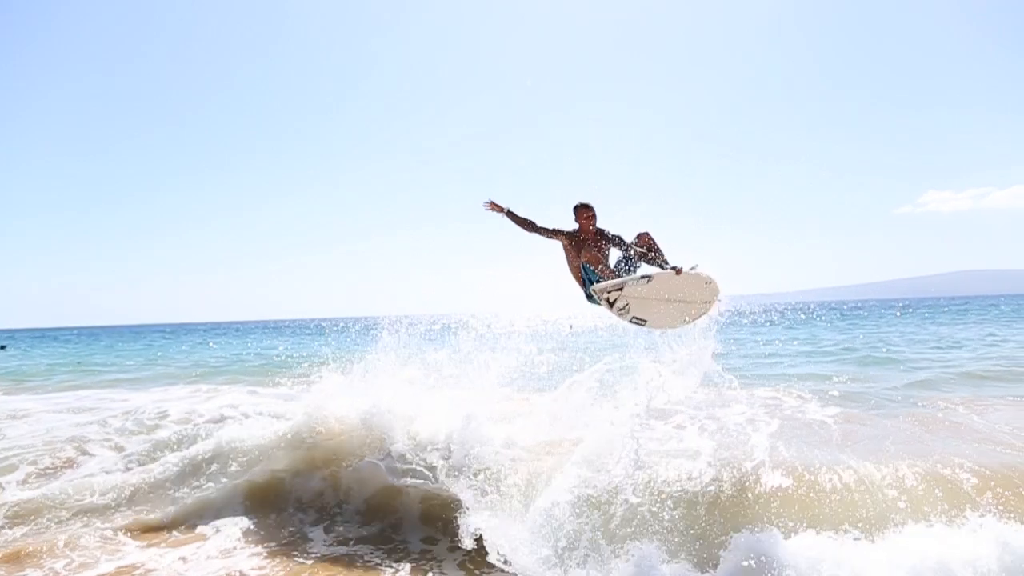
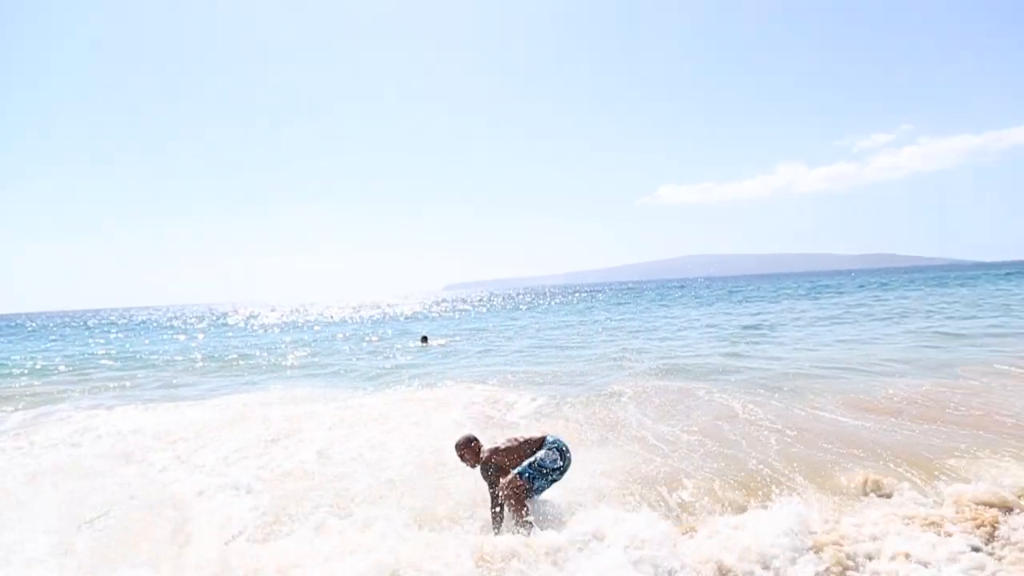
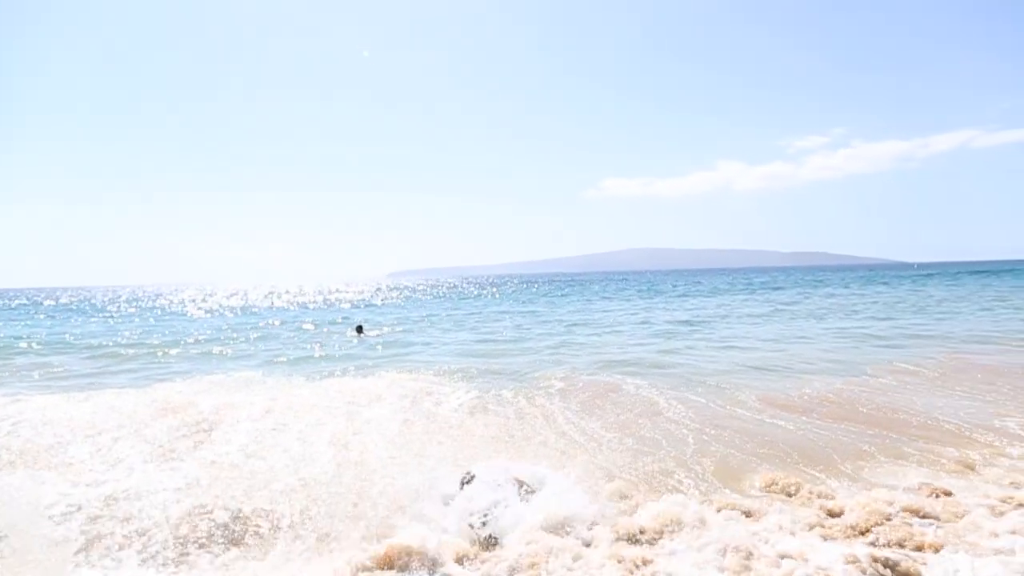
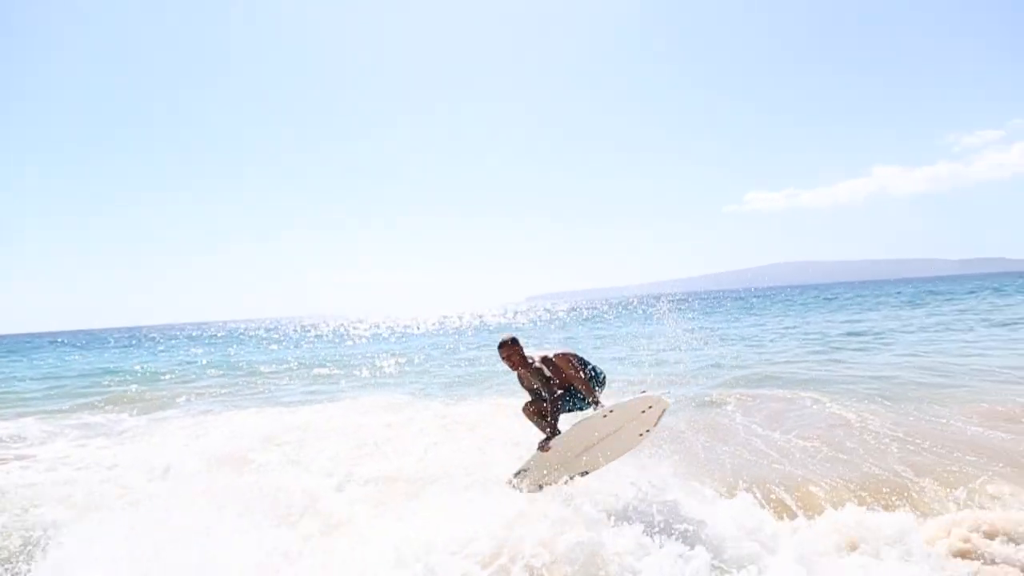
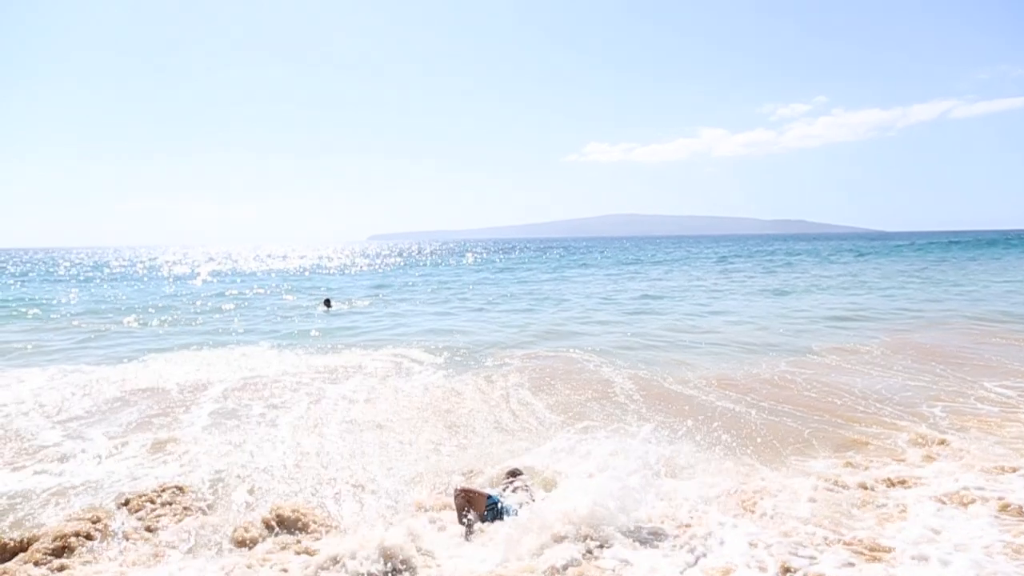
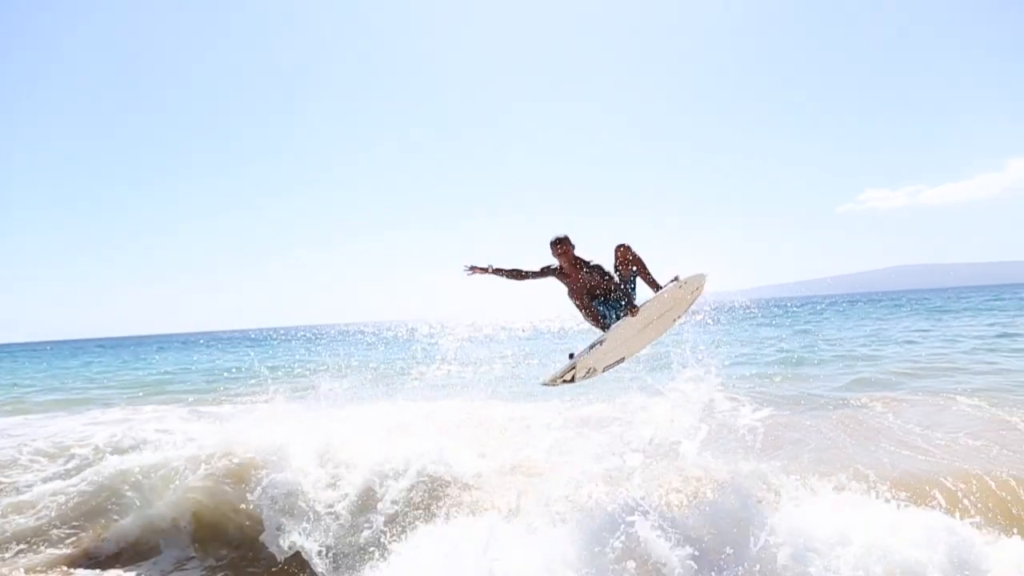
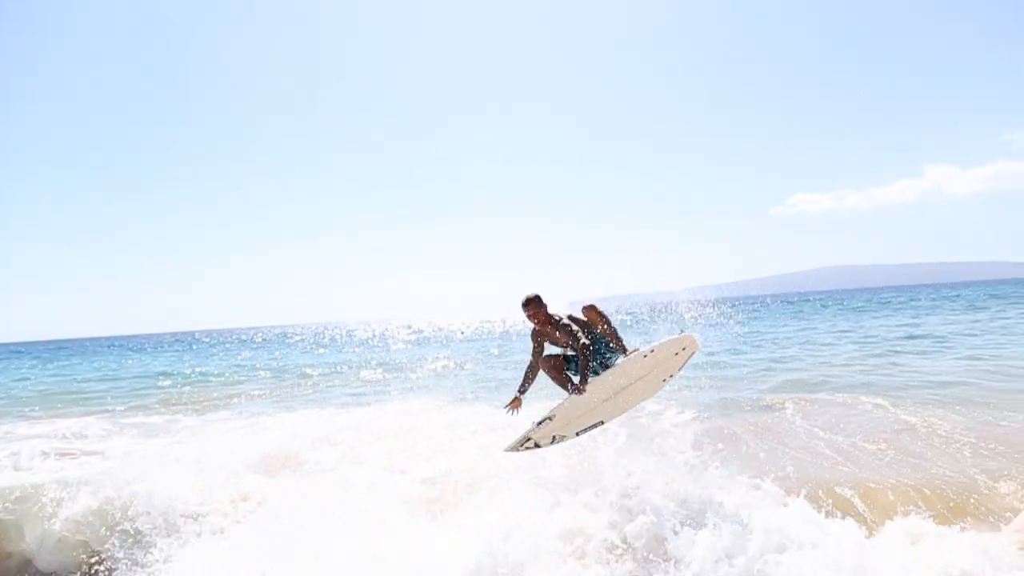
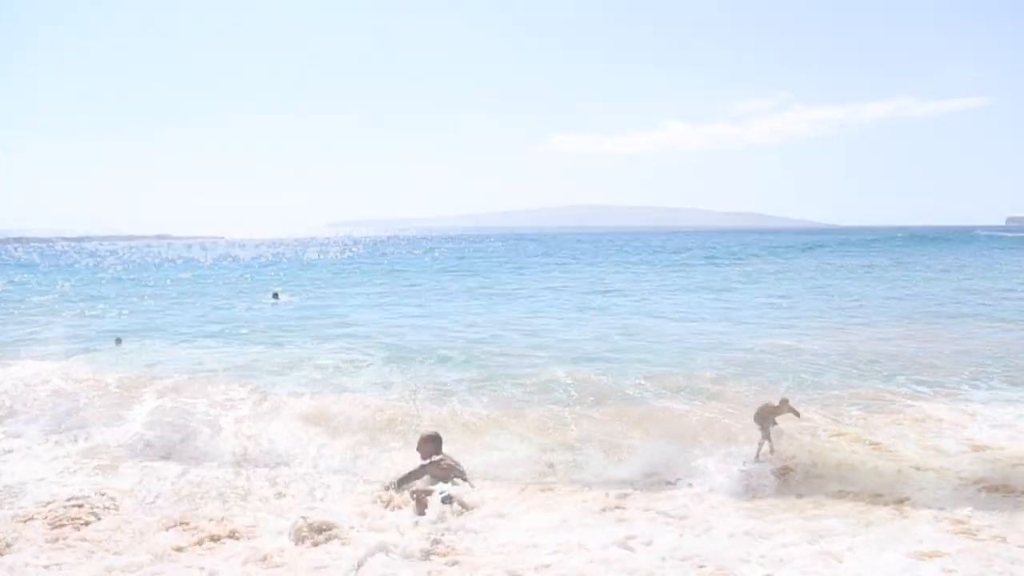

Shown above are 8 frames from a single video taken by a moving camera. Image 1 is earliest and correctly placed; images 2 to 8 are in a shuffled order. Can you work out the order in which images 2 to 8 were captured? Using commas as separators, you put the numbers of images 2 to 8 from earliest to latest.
6, 7, 4, 2, 3, 5, 8
